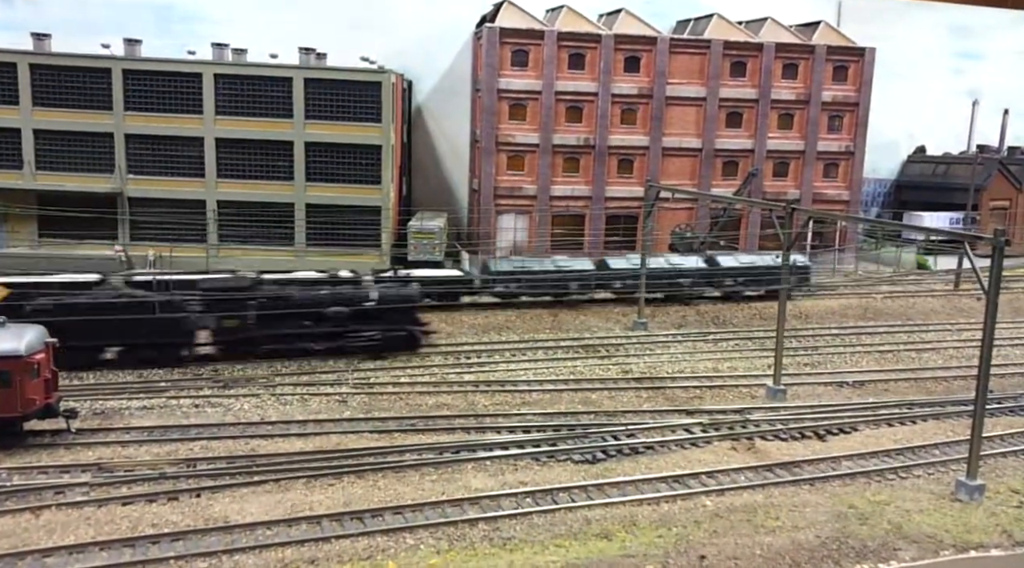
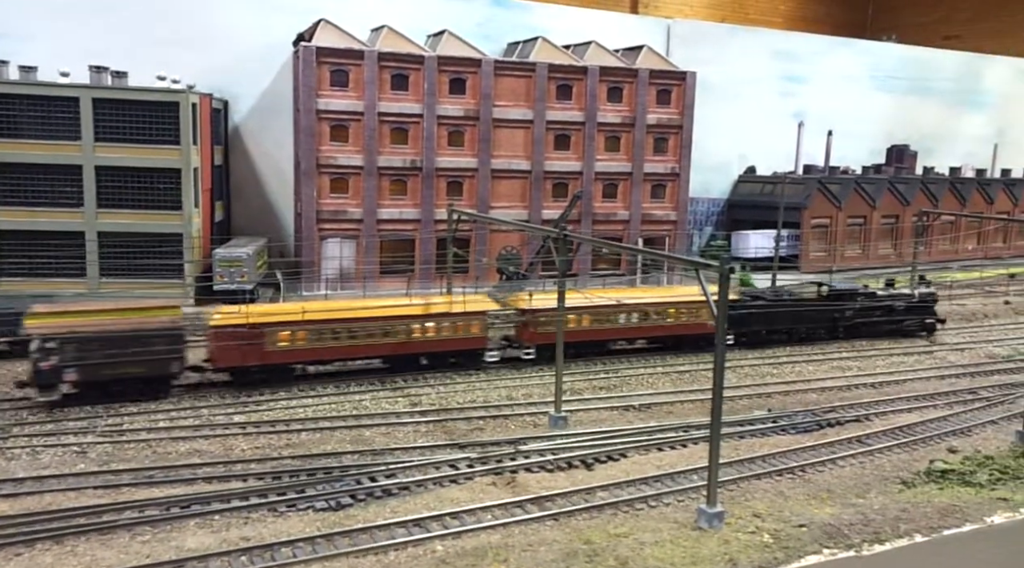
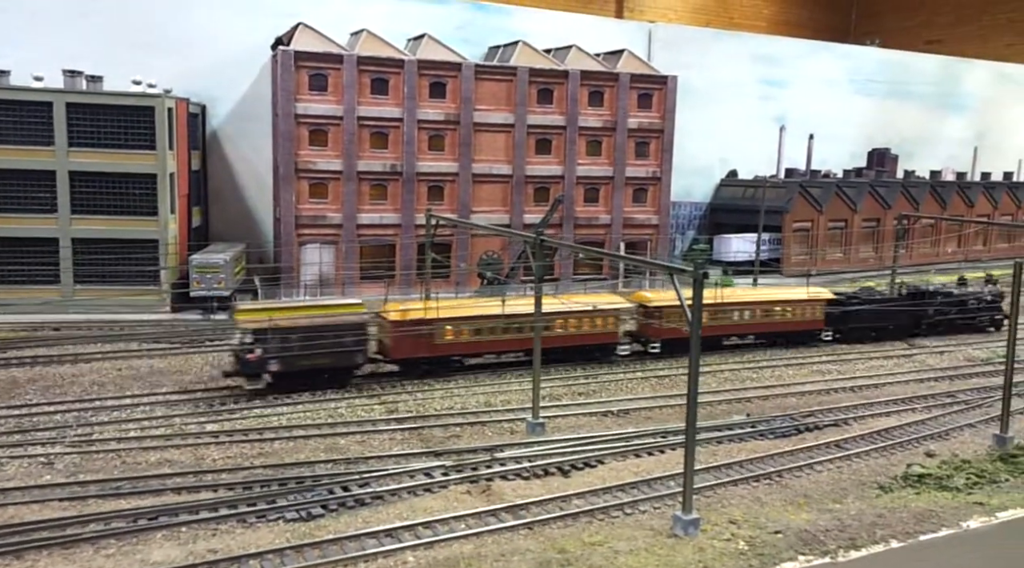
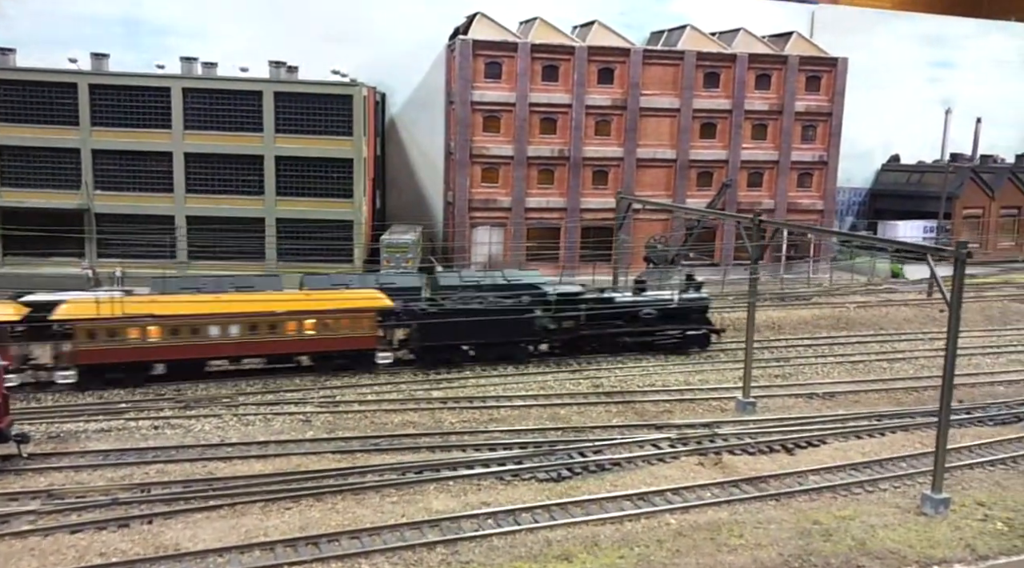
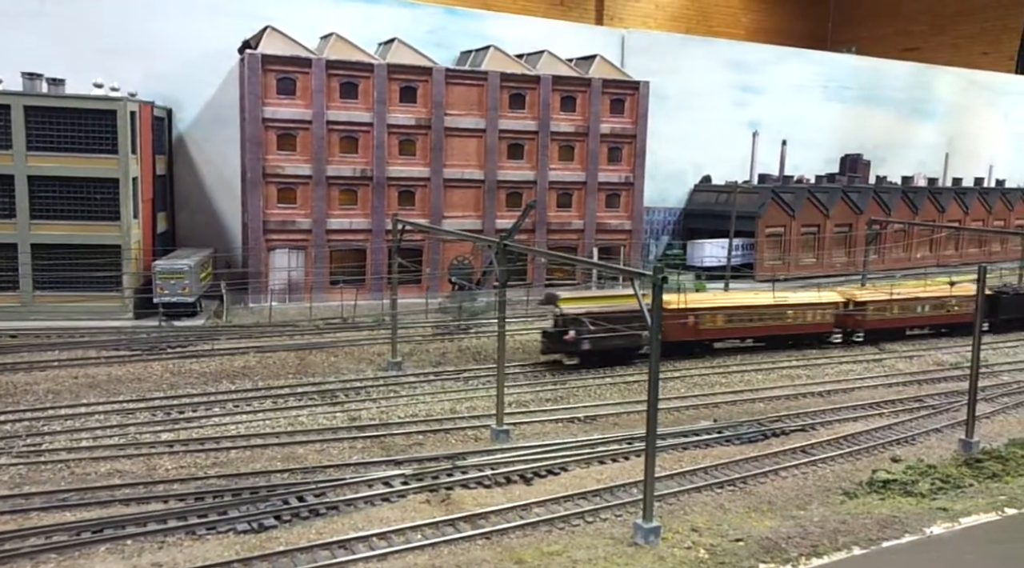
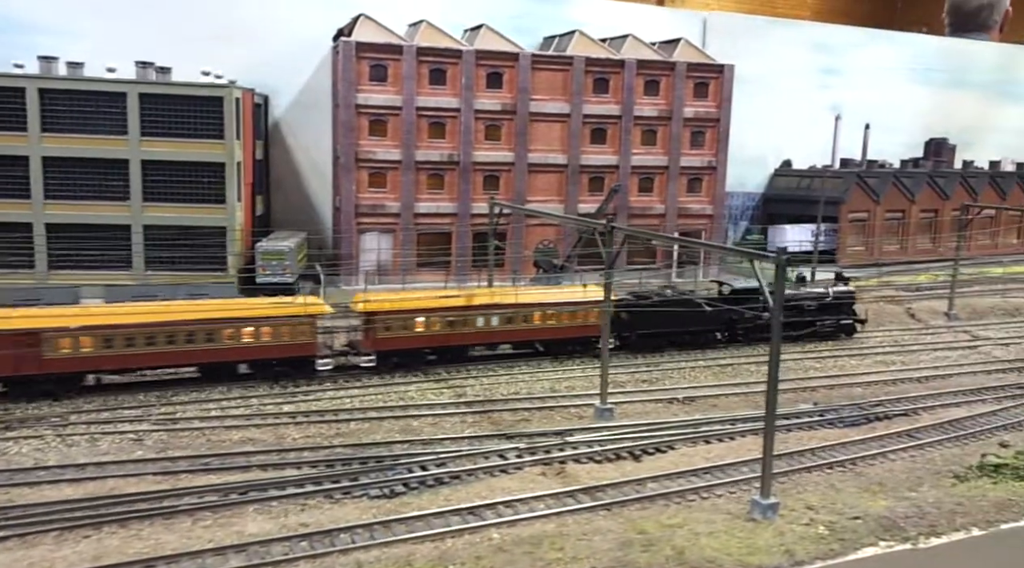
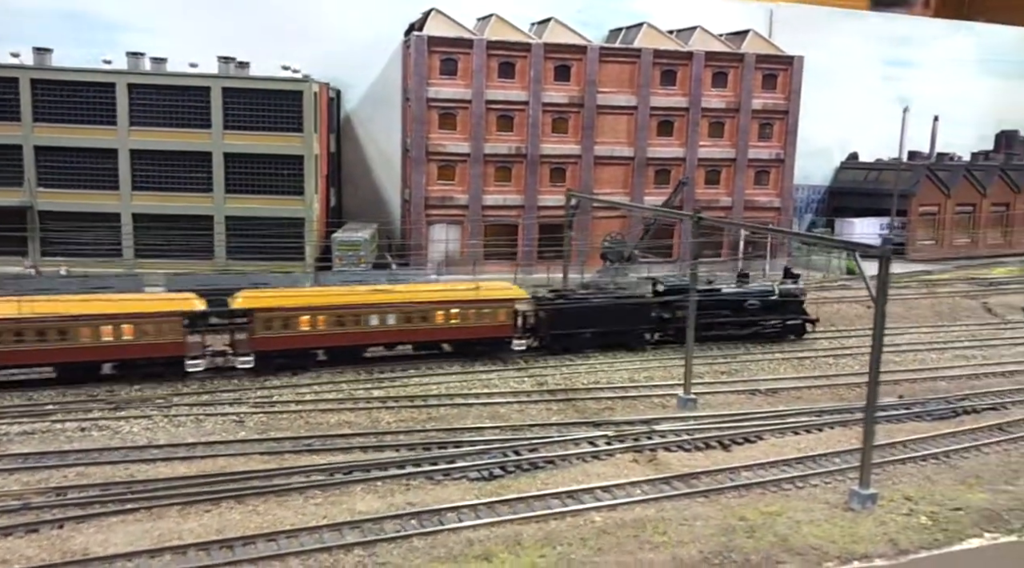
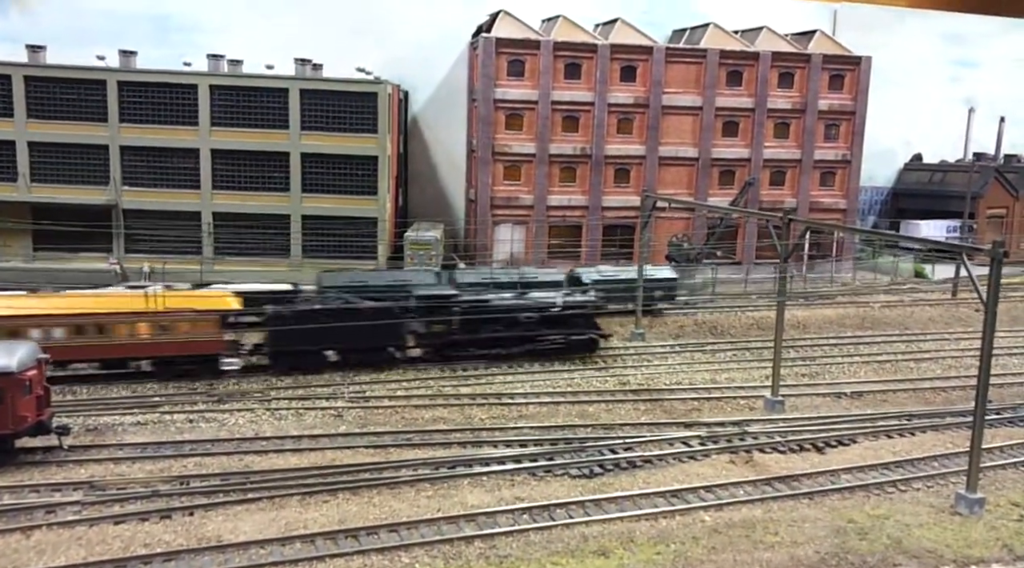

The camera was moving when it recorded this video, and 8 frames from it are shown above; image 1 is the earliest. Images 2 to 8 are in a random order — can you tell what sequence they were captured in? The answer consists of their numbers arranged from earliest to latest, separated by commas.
8, 4, 7, 6, 2, 3, 5
